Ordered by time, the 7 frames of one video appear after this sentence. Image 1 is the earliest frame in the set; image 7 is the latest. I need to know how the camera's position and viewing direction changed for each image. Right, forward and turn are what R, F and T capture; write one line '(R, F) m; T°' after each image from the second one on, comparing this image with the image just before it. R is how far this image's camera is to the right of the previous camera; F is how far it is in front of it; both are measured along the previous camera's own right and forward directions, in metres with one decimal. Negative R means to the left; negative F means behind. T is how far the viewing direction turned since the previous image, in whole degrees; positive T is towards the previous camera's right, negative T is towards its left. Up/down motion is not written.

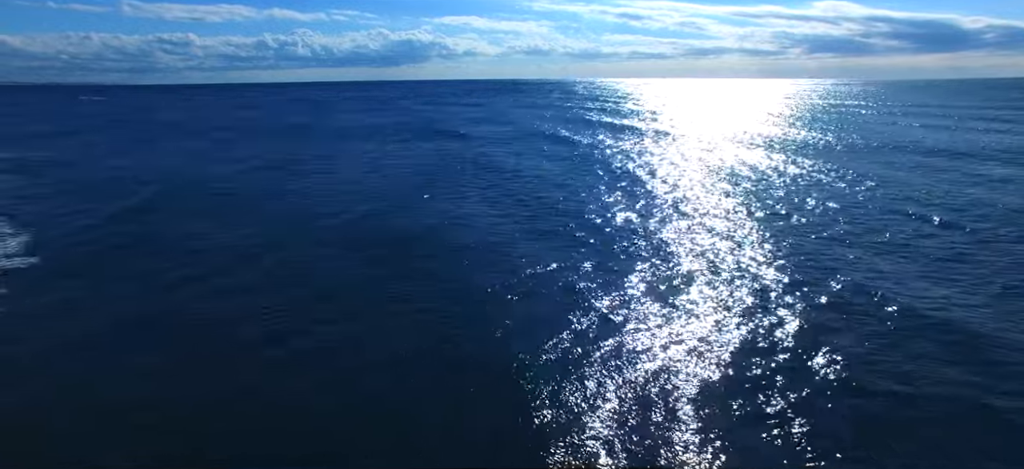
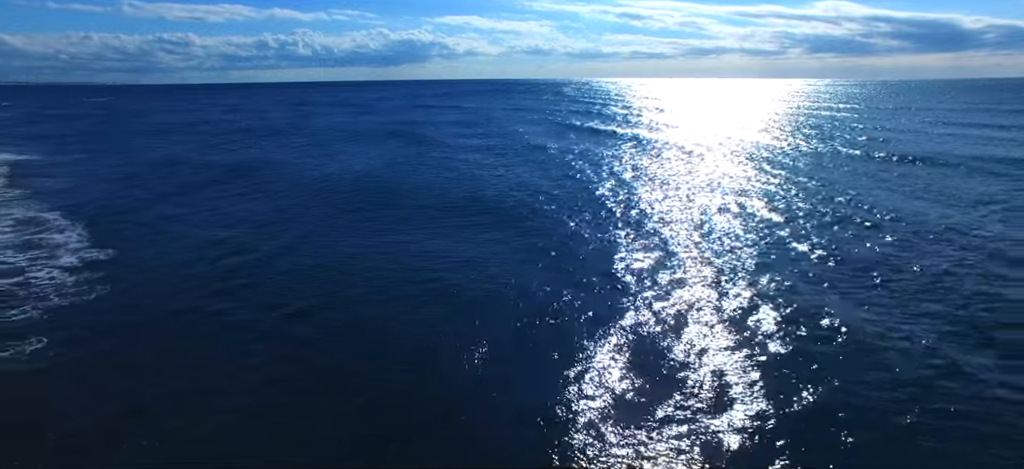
(-0.8, +2.8) m; 0°
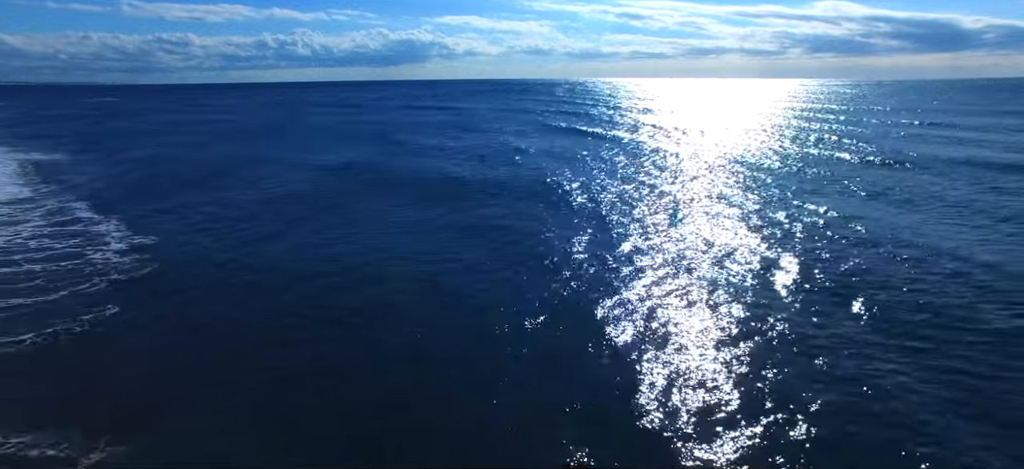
(+0.4, -2.2) m; 0°
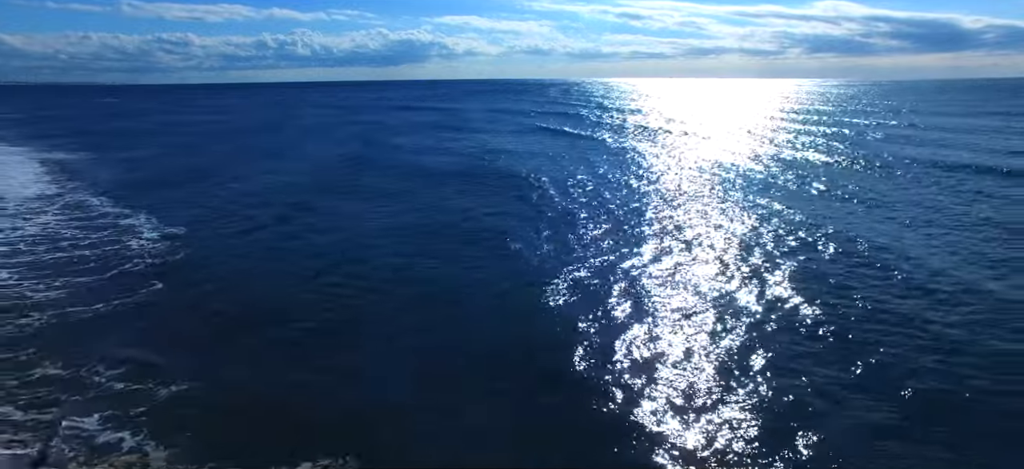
(+0.3, -1.9) m; 0°
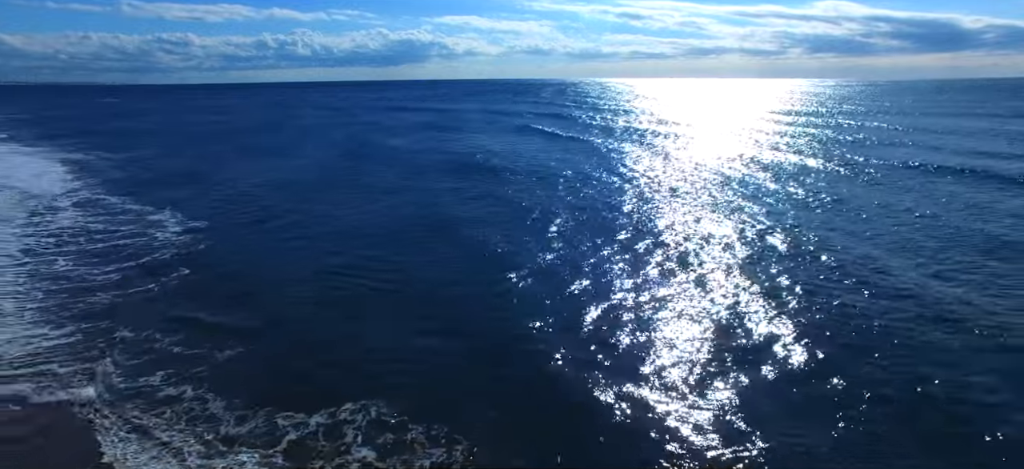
(+0.2, -1.6) m; 0°
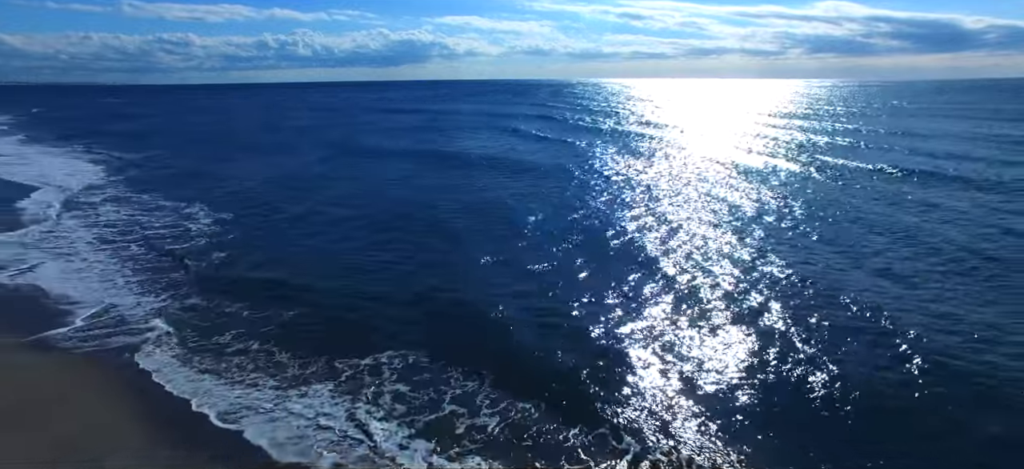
(+0.2, -2.2) m; 0°
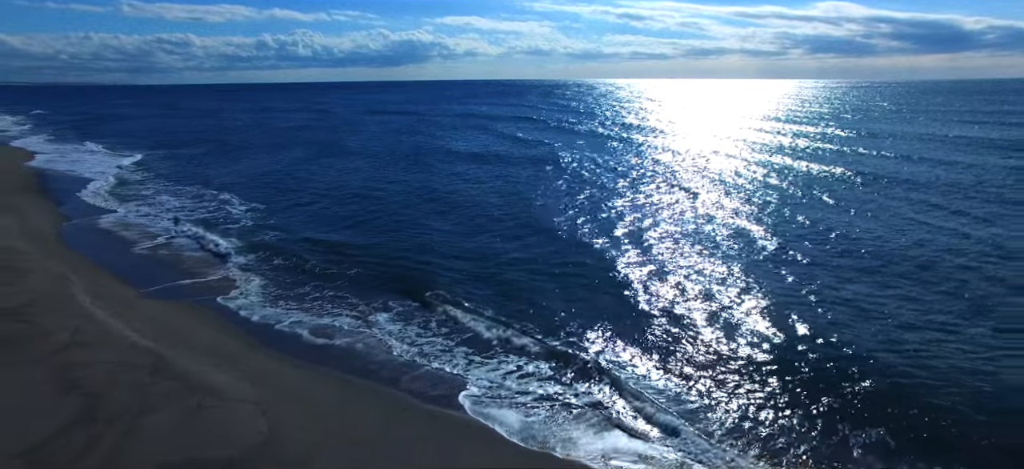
(+0.2, -3.5) m; 0°
